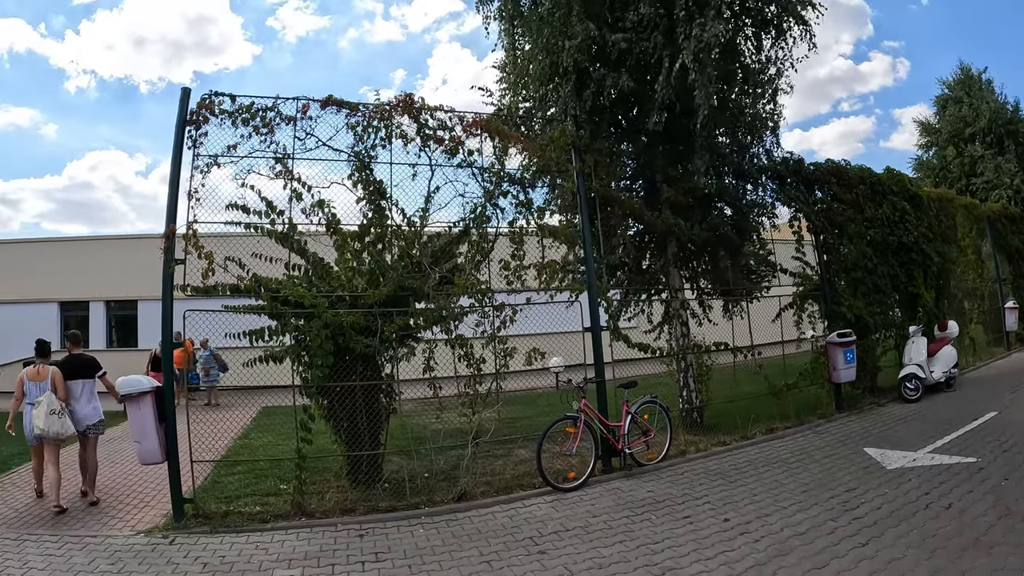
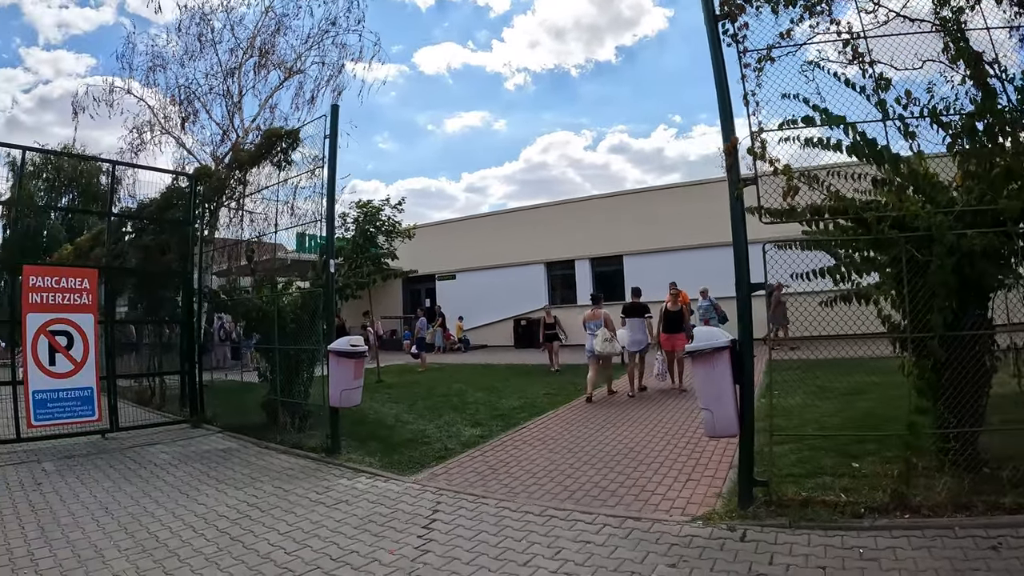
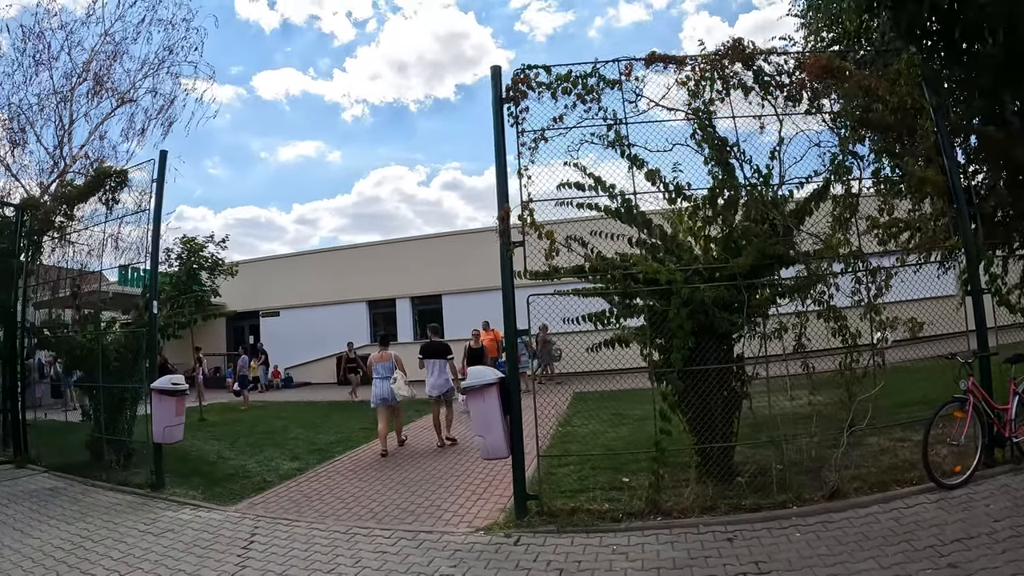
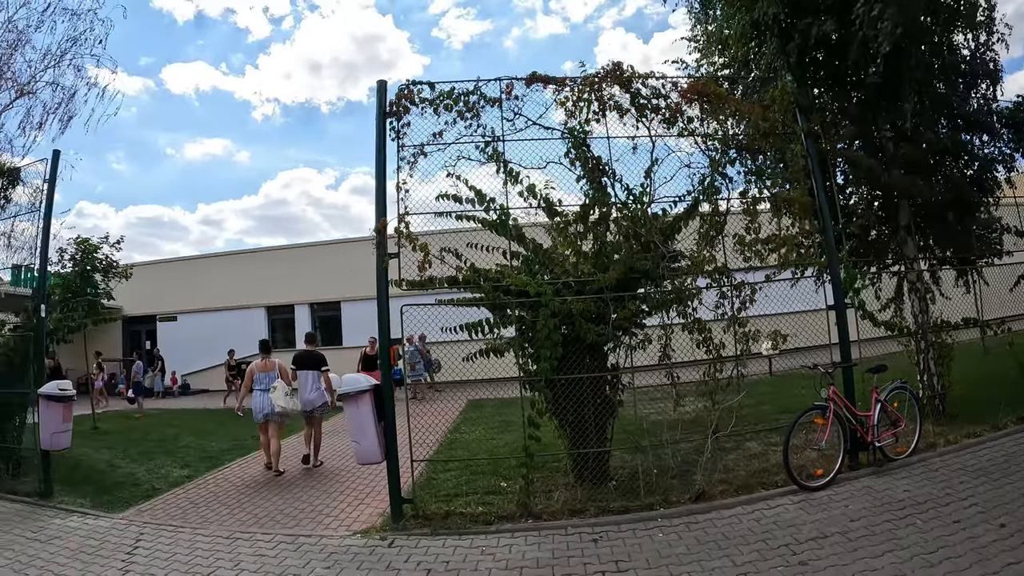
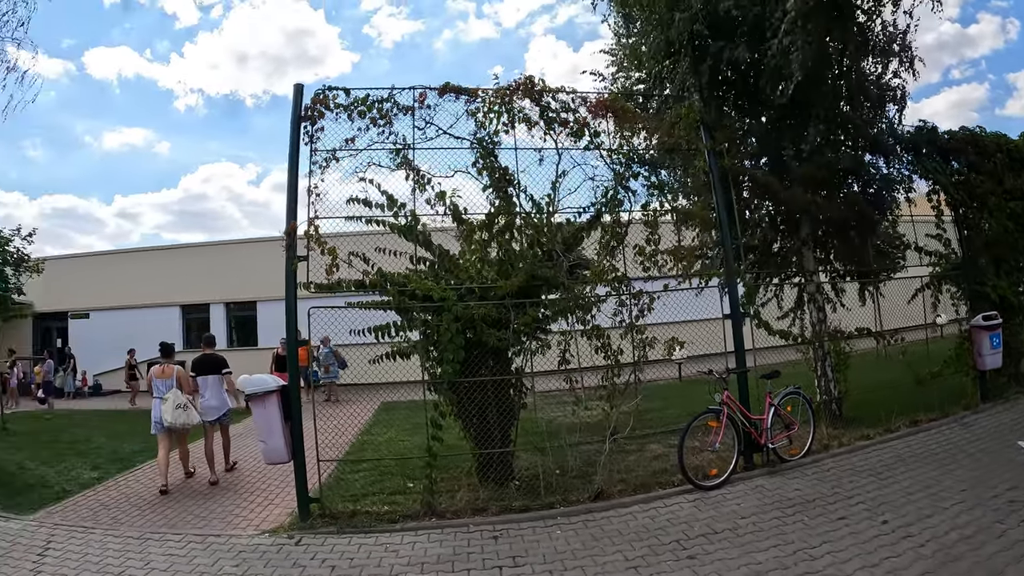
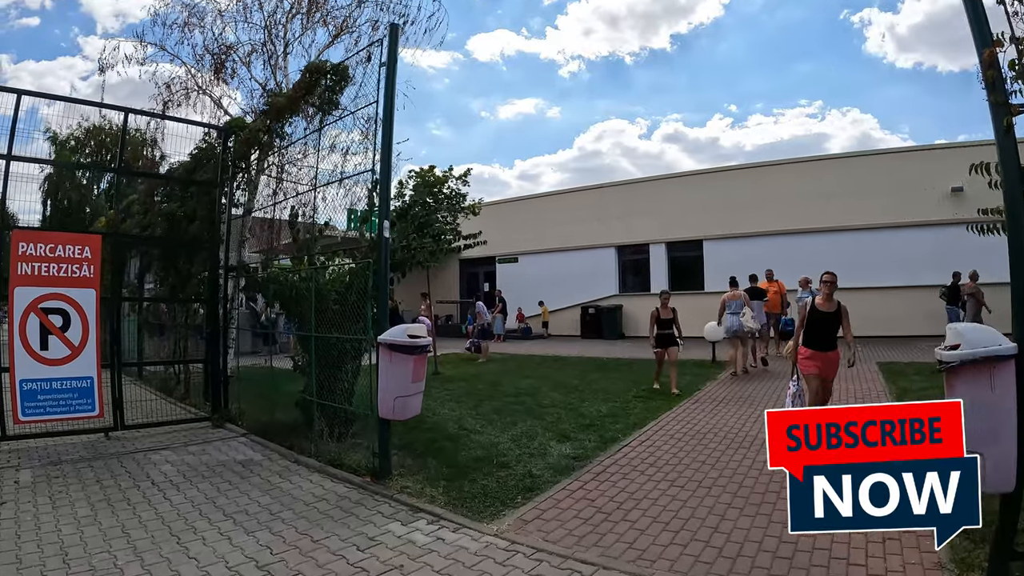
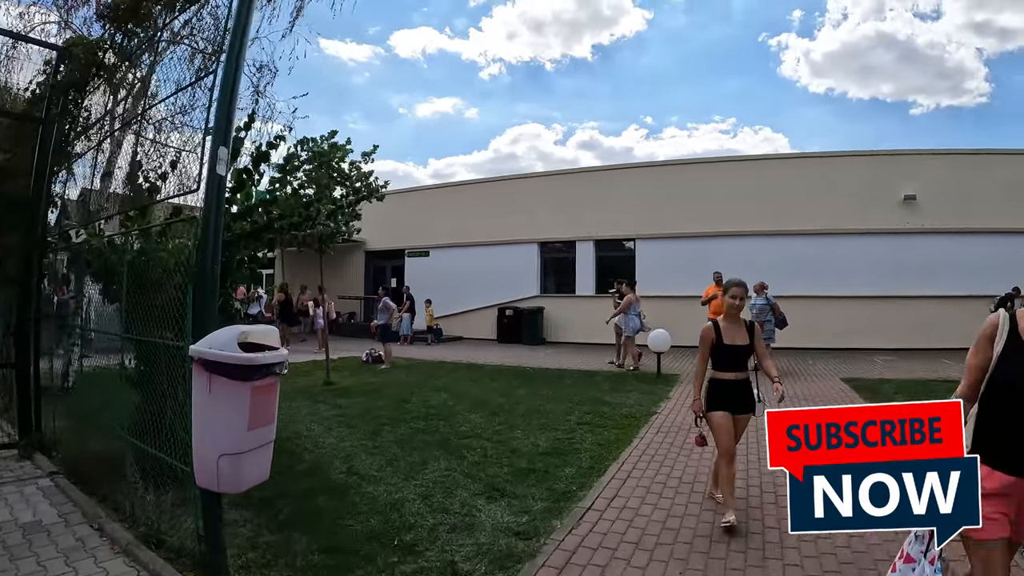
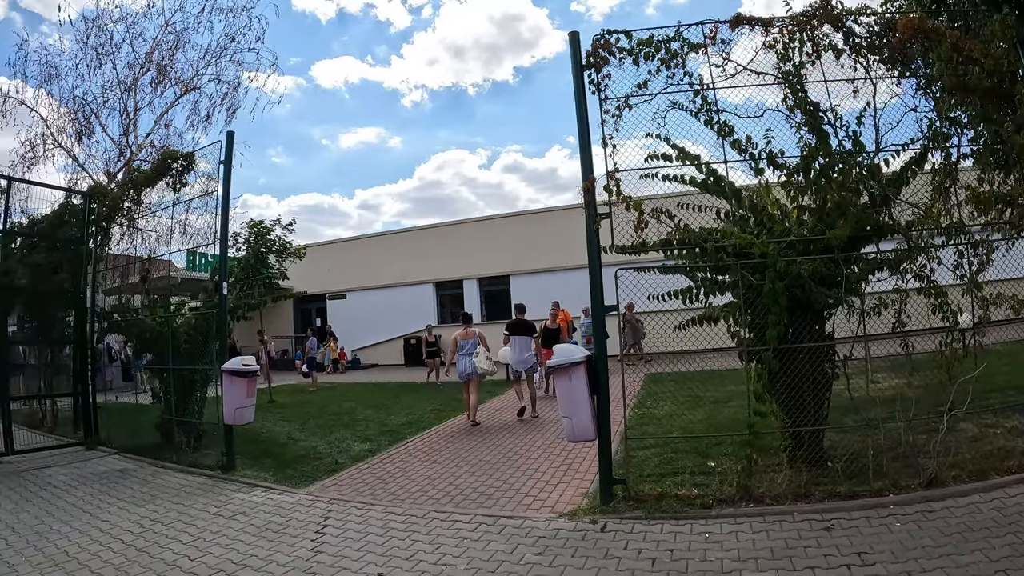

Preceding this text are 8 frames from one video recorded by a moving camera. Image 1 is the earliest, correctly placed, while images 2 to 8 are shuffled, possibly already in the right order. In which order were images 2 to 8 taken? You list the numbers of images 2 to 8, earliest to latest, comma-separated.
5, 4, 3, 8, 2, 6, 7
